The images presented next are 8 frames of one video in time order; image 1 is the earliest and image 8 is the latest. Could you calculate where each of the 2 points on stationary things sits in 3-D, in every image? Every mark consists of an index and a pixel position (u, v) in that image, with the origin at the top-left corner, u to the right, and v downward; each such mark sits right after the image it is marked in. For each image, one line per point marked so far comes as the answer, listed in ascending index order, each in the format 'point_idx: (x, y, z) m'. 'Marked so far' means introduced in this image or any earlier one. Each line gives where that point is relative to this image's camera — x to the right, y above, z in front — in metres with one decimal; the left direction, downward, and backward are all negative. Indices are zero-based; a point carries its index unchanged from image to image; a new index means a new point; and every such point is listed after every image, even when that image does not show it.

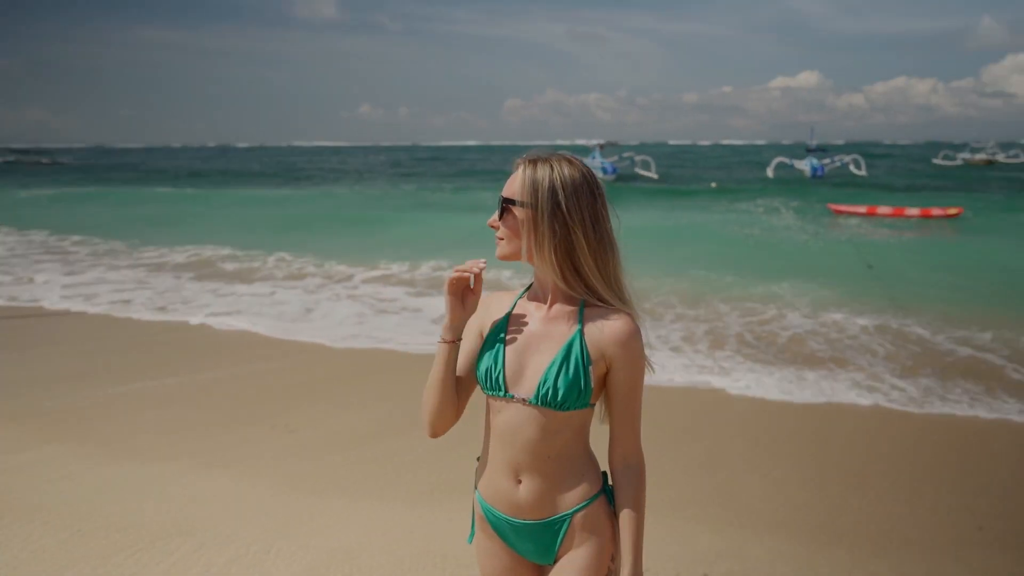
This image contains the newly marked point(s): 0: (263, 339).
0: (-2.7, -0.6, +7.7) m
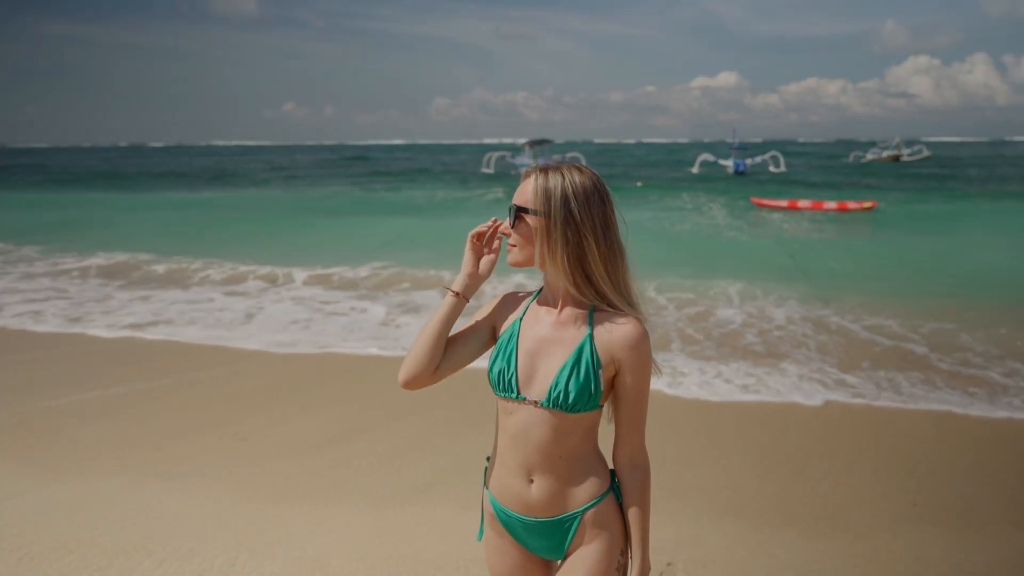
0: (-3.2, -0.6, +7.5) m
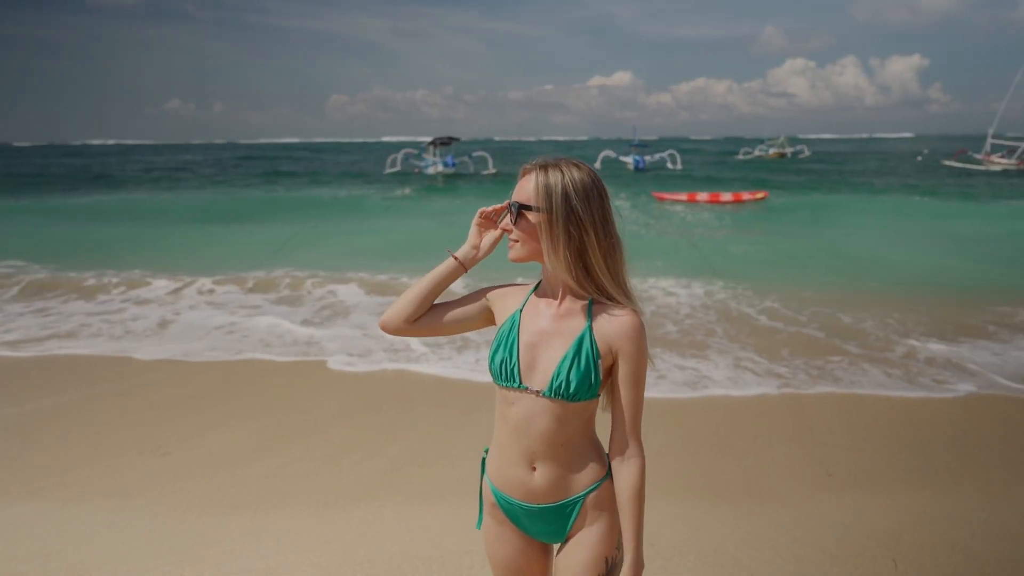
0: (-3.9, -0.7, +7.0) m
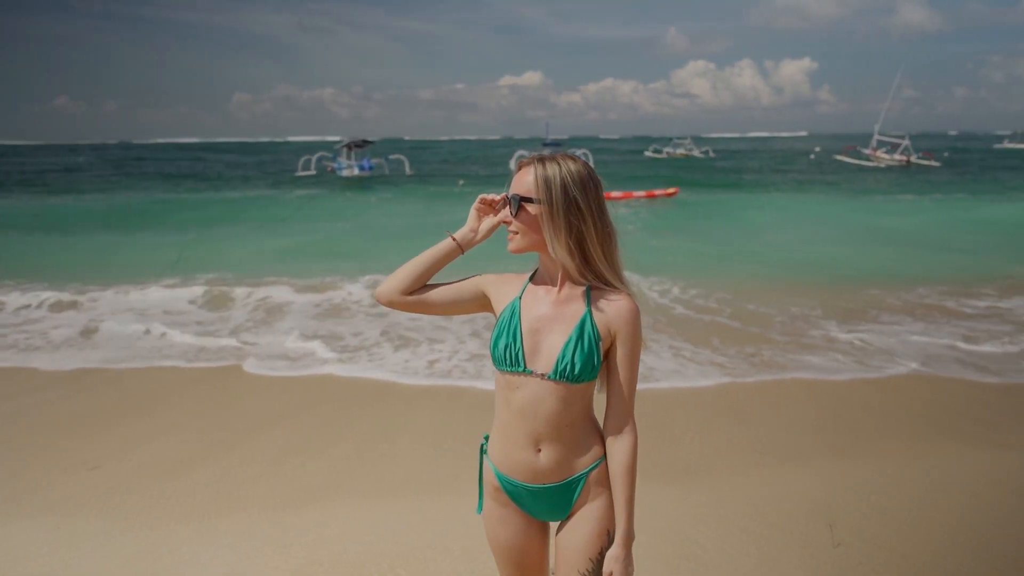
0: (-4.5, -0.8, +6.6) m
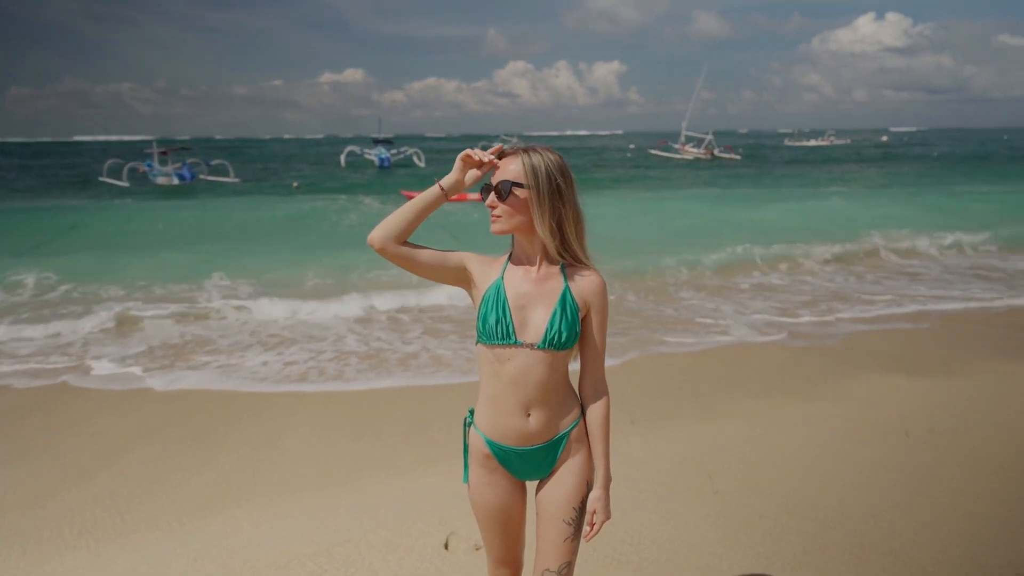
0: (-5.5, -1.0, +5.6) m
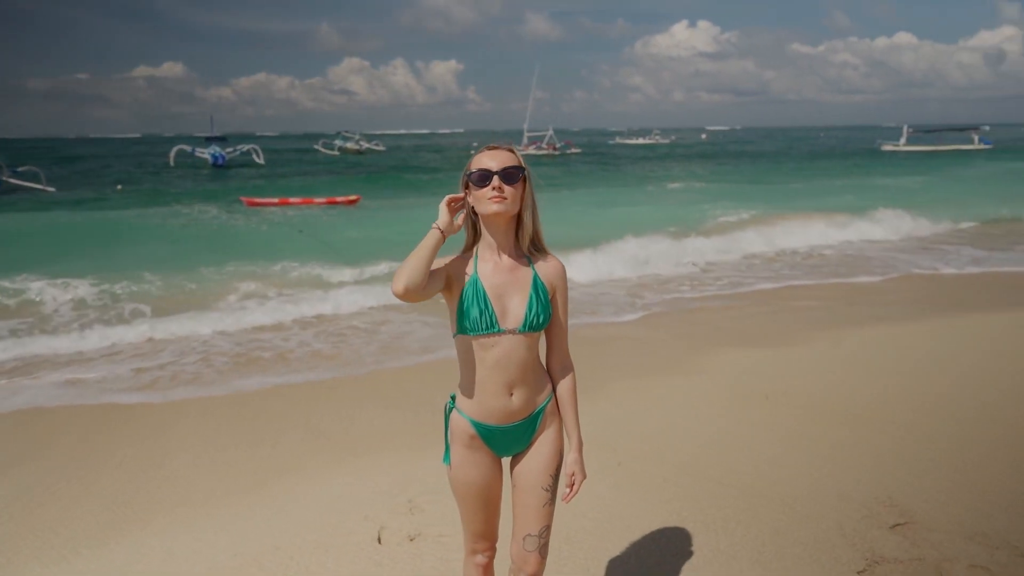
0: (-6.2, -1.2, +4.5) m
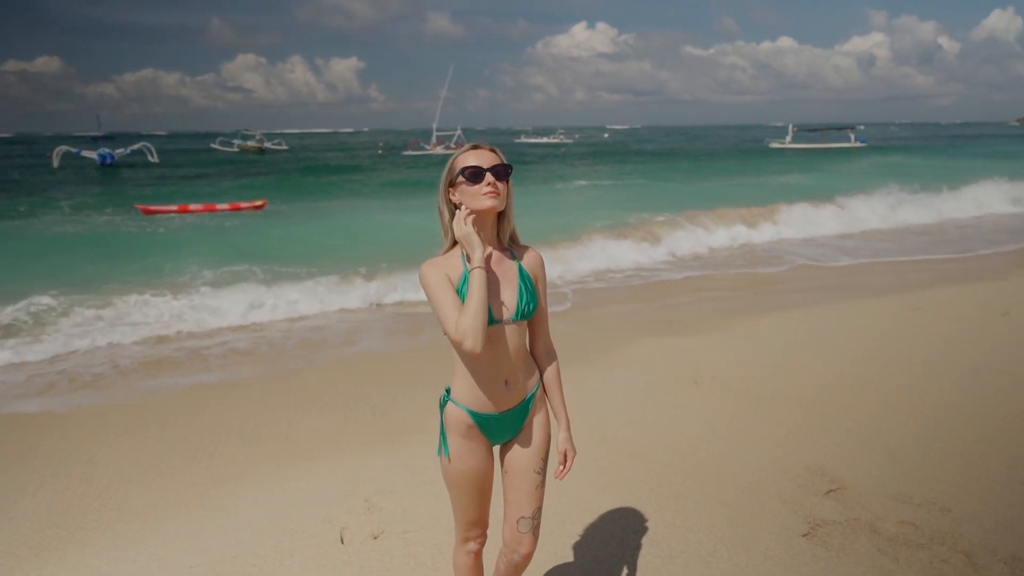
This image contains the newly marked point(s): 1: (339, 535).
0: (-6.4, -1.4, +3.8) m
1: (-0.9, -1.3, +3.8) m
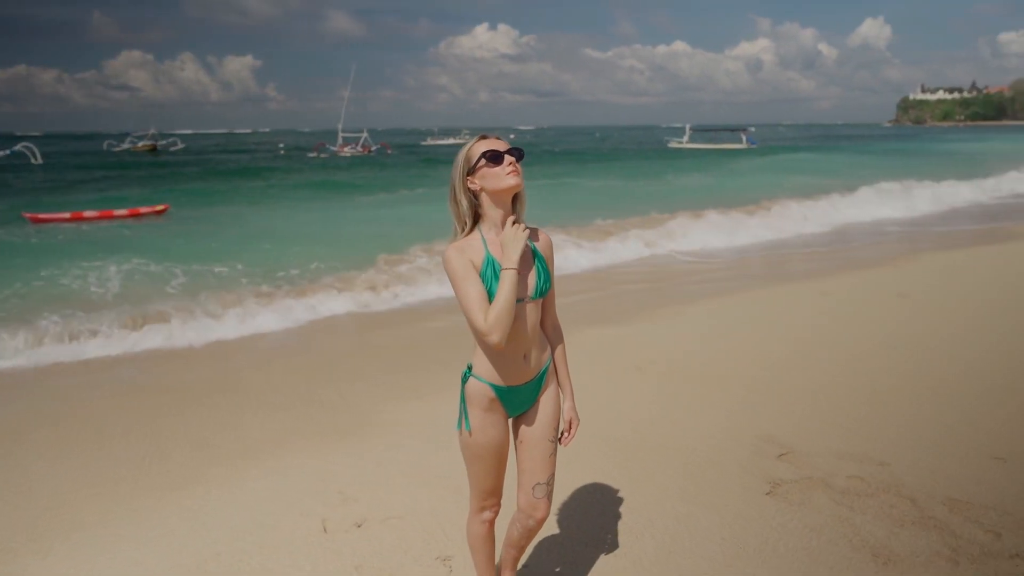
0: (-6.5, -1.5, +3.2) m
1: (-1.0, -1.3, +3.8) m
